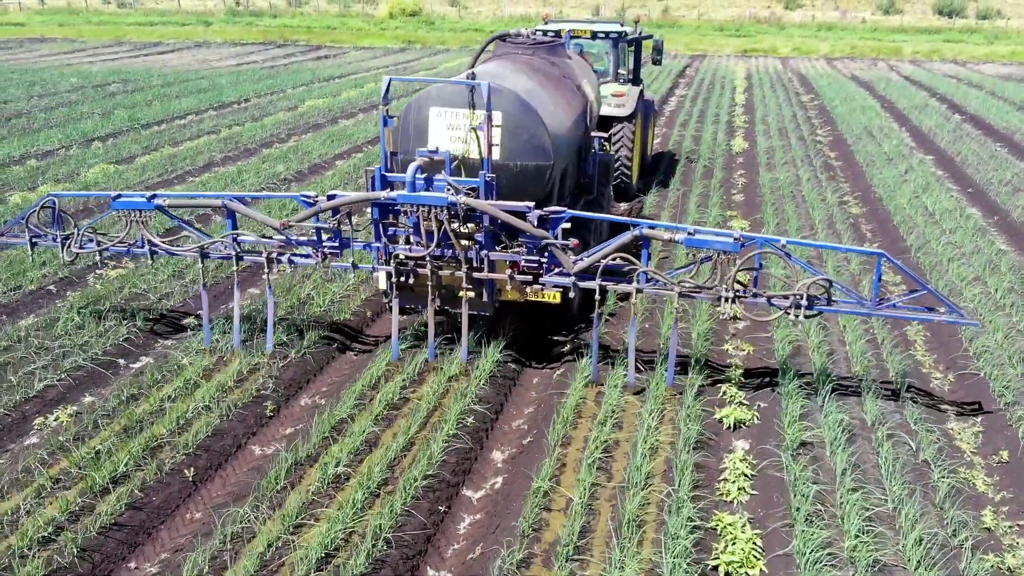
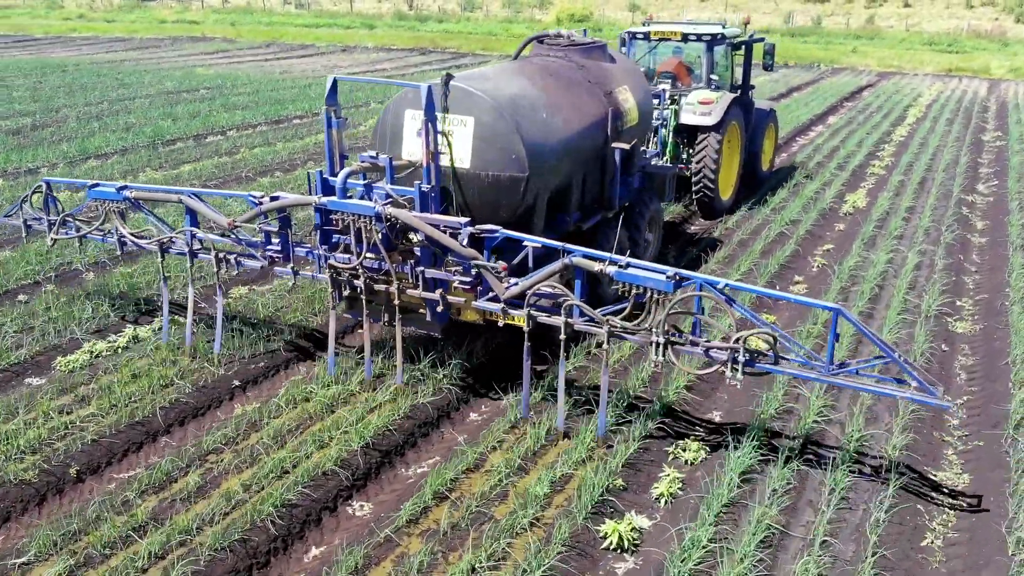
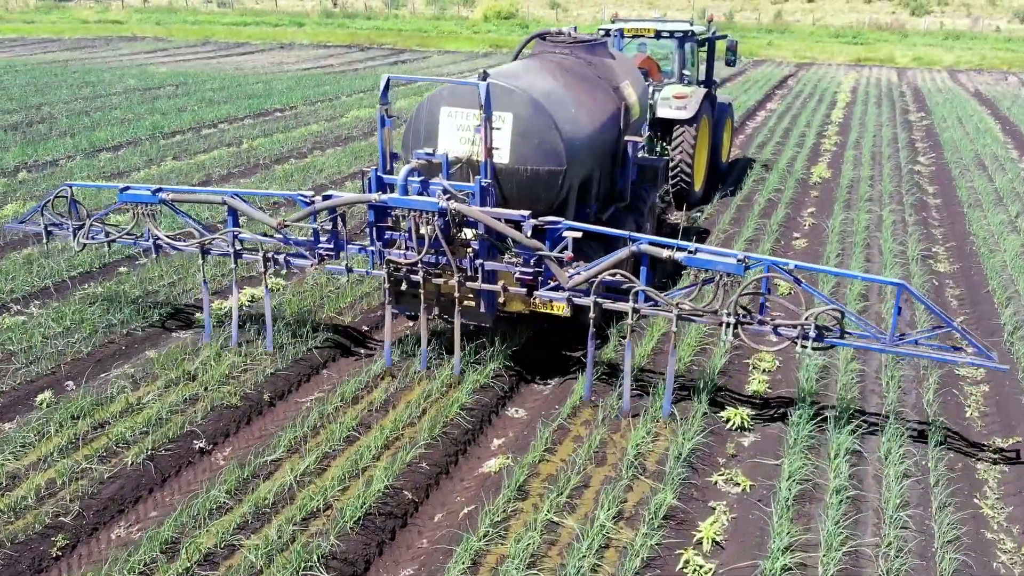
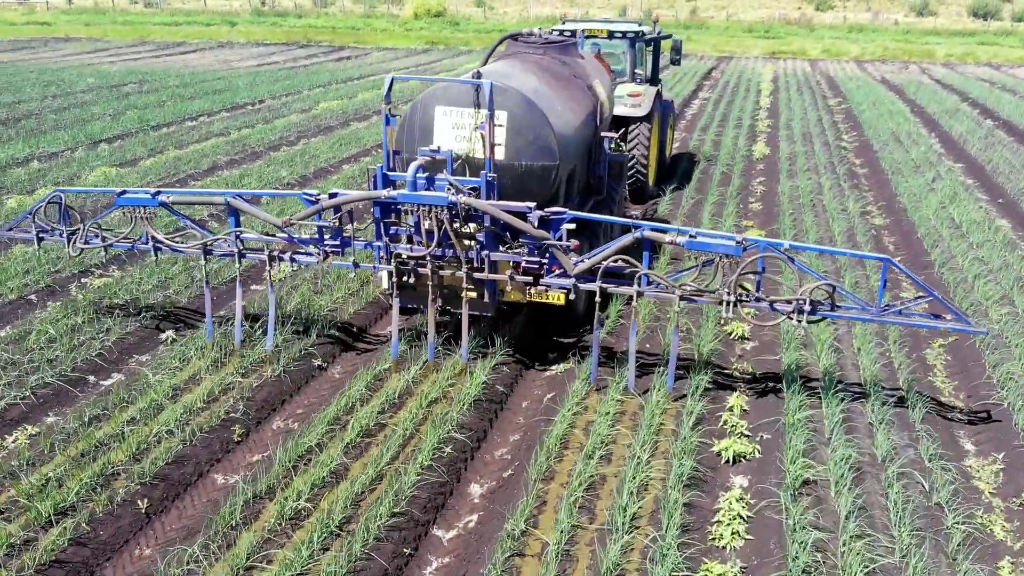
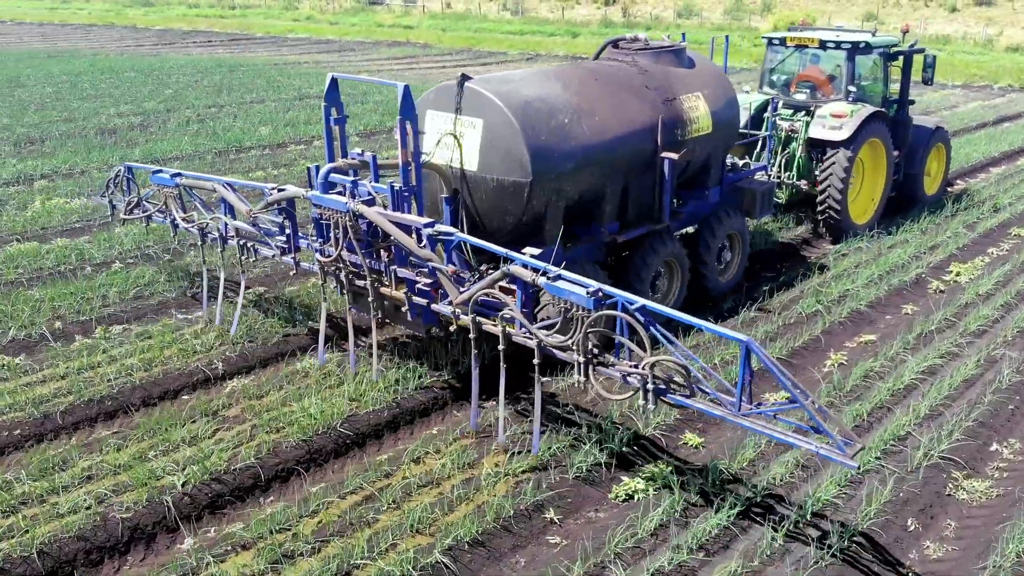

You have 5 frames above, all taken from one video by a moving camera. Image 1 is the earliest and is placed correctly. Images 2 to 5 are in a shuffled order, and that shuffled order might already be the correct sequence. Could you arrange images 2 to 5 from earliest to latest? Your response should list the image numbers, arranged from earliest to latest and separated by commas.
4, 3, 2, 5
